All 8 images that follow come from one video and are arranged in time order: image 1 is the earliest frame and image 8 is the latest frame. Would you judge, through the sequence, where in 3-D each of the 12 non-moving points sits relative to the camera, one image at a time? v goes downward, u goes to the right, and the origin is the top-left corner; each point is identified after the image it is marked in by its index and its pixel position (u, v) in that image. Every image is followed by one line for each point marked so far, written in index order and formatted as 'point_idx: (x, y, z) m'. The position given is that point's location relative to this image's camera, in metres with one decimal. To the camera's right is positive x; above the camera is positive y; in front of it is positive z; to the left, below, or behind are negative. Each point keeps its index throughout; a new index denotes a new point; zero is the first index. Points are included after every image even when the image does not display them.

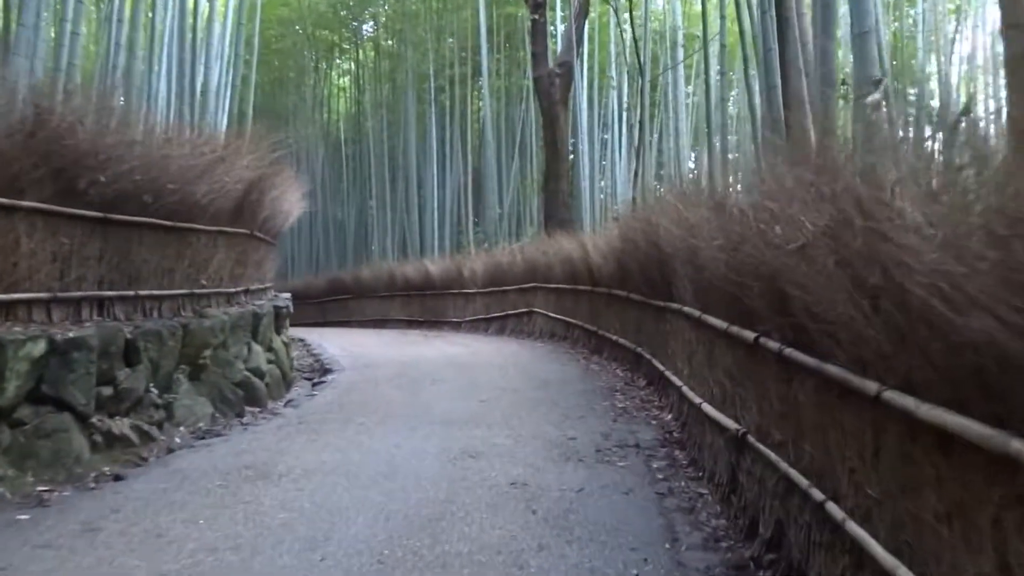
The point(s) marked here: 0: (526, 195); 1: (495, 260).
0: (+0.3, +1.6, +16.7) m
1: (-0.2, +0.3, +12.1) m
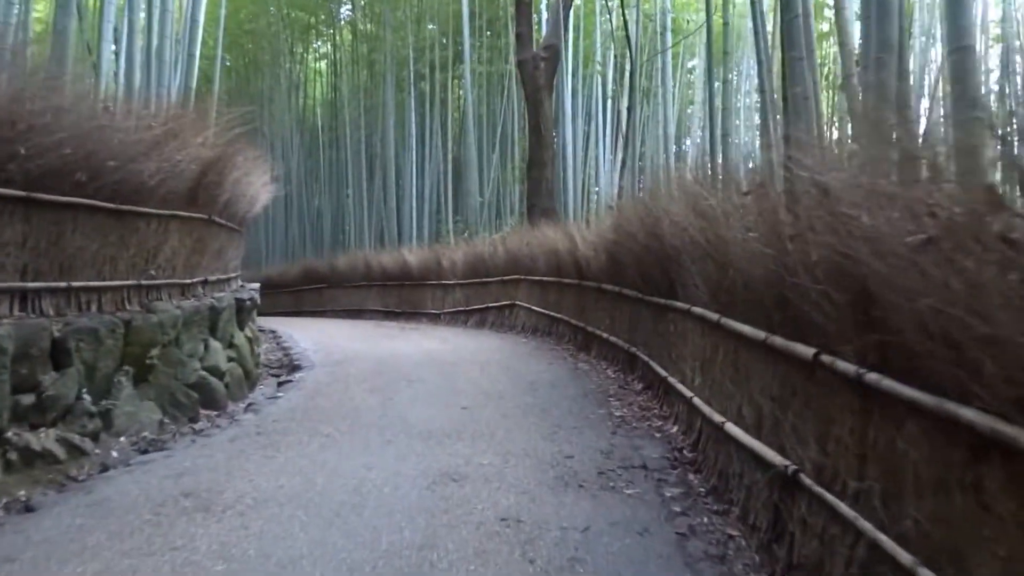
0: (0.0, +1.7, +16.1) m
1: (-0.4, +0.4, +11.5) m
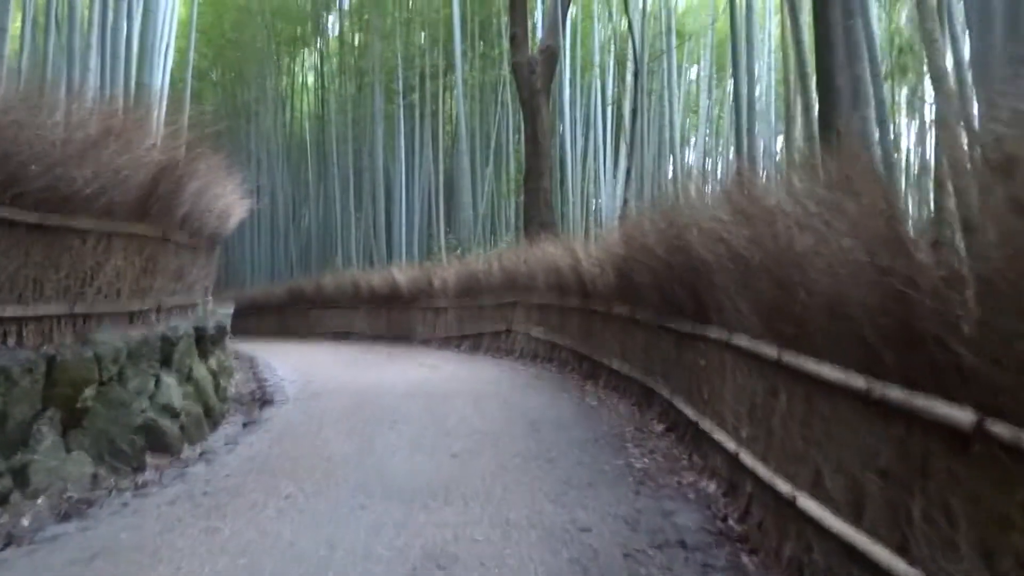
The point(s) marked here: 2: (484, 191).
0: (-0.1, +1.4, +15.3) m
1: (-0.5, +0.2, +10.8) m
2: (-0.4, +1.5, +15.3) m
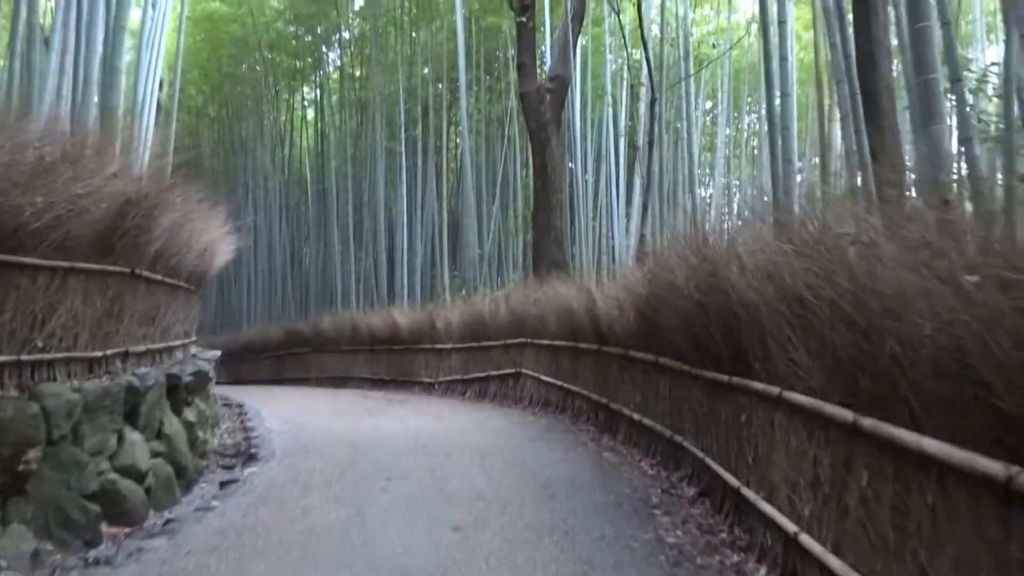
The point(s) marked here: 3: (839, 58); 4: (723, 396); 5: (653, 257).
0: (0.0, +0.8, +14.8) m
1: (-0.4, -0.2, +10.2) m
2: (-0.3, +0.9, +14.8) m
3: (+1.8, +1.3, +5.5) m
4: (+0.8, -0.4, +3.7) m
5: (+0.7, +0.2, +5.0) m
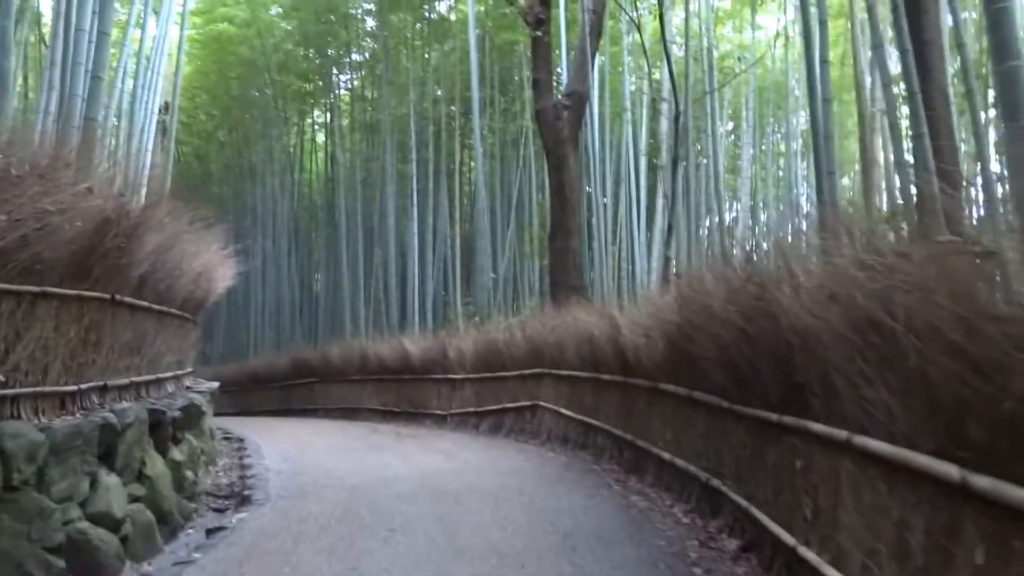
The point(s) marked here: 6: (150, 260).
0: (+0.2, +0.4, +14.4) m
1: (-0.2, -0.5, +9.8) m
2: (-0.1, +0.5, +14.4) m
3: (+1.8, +1.1, +5.0) m
4: (+0.8, -0.5, +3.3) m
5: (+0.8, 0.0, +4.6) m
6: (-1.7, +0.1, +5.0) m
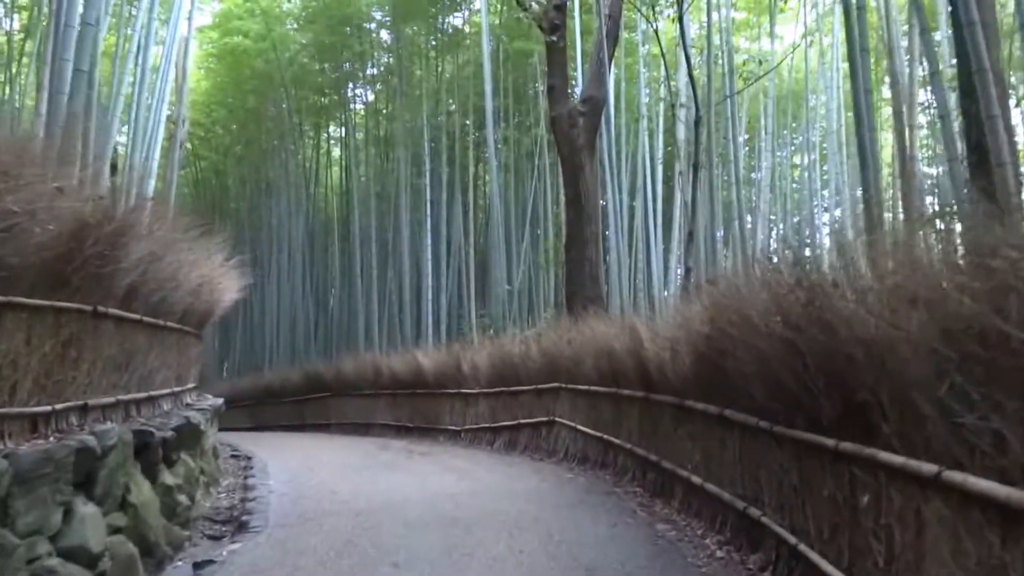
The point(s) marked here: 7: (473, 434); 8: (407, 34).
0: (+0.4, +0.3, +14.0) m
1: (-0.1, -0.6, +9.4) m
2: (+0.1, +0.3, +14.0) m
3: (+1.9, +1.1, +4.7) m
4: (+0.9, -0.5, +2.9) m
5: (+0.8, 0.0, +4.2) m
6: (-1.7, +0.1, +4.6) m
7: (-0.4, -1.4, +10.0) m
8: (-1.5, +3.5, +14.1) m
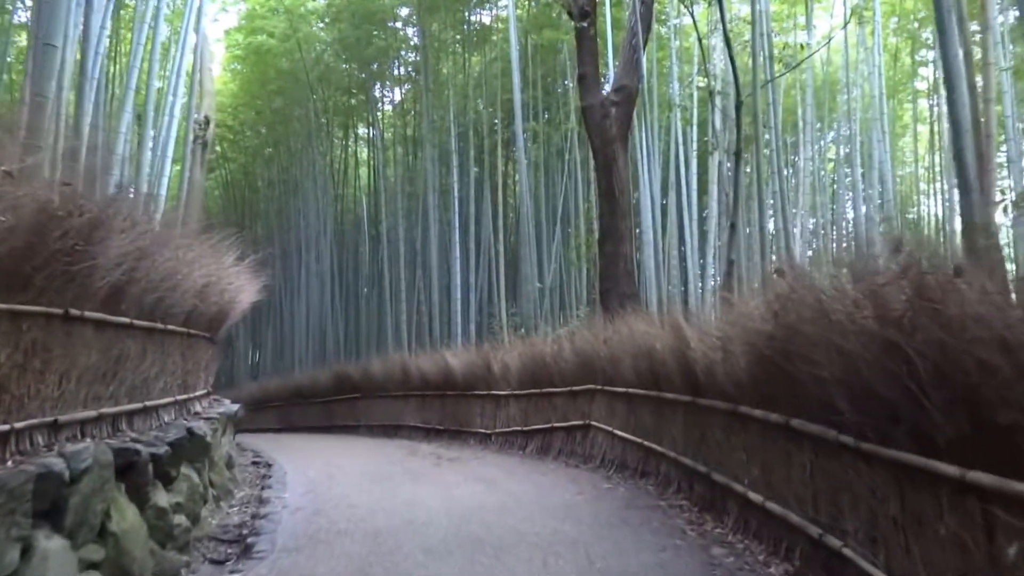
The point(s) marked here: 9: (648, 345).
0: (+0.9, +0.3, +13.5) m
1: (+0.2, -0.5, +8.9) m
2: (+0.5, +0.4, +13.5) m
3: (+2.0, +1.1, +4.1) m
4: (+0.9, -0.5, +2.3) m
5: (+0.9, 0.0, +3.6) m
6: (-1.6, +0.1, +4.1) m
7: (-0.1, -1.4, +9.4) m
8: (-1.1, +3.5, +13.6) m
9: (+0.8, -0.3, +5.8) m
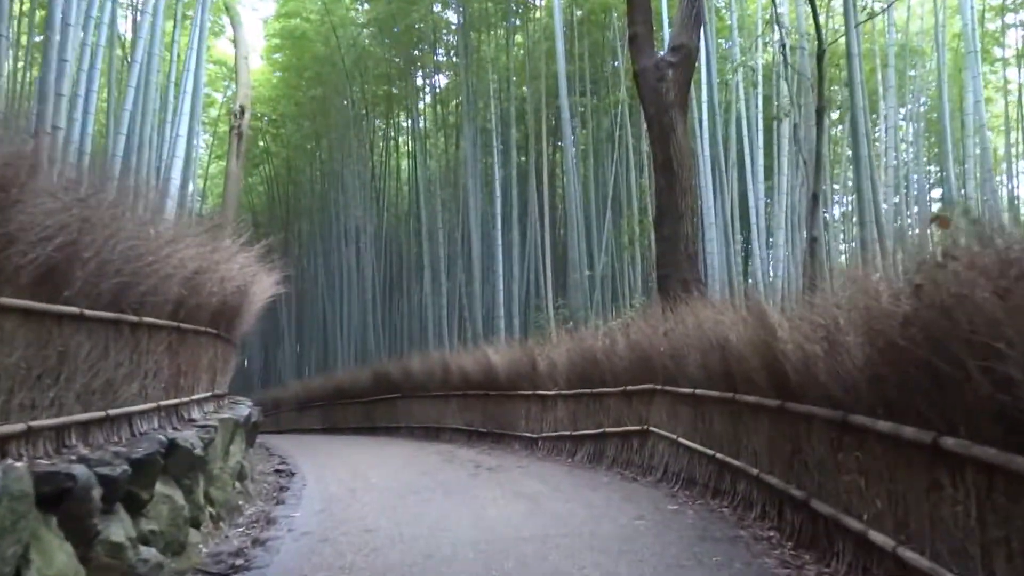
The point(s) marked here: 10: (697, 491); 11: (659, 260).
0: (+1.4, +0.4, +12.5) m
1: (+0.6, -0.4, +7.9) m
2: (+1.1, +0.5, +12.5) m
3: (+2.1, +1.2, +3.0) m
4: (+1.0, -0.4, +1.3) m
5: (+1.0, +0.1, +2.6) m
6: (-1.4, +0.2, +3.3) m
7: (+0.3, -1.3, +8.5) m
8: (-0.5, +3.6, +12.7) m
9: (+1.0, -0.2, +4.8) m
10: (+1.0, -1.0, +5.2) m
11: (+1.1, +0.2, +7.9) m
